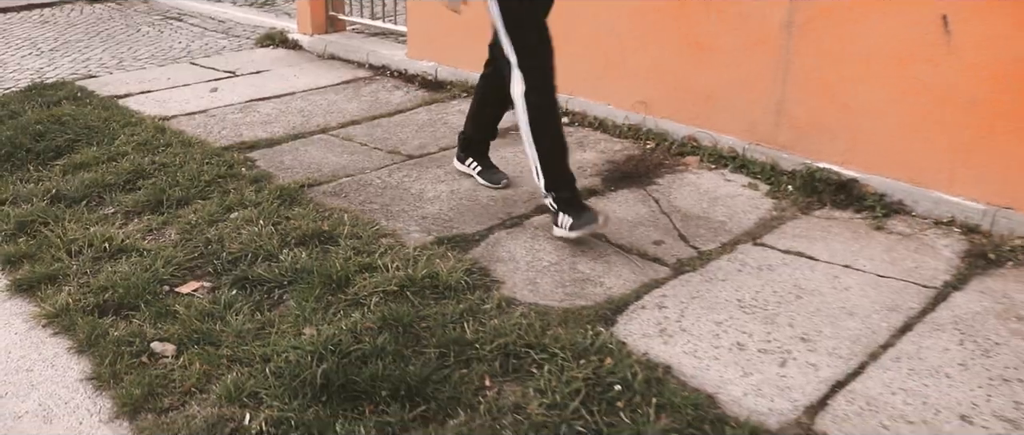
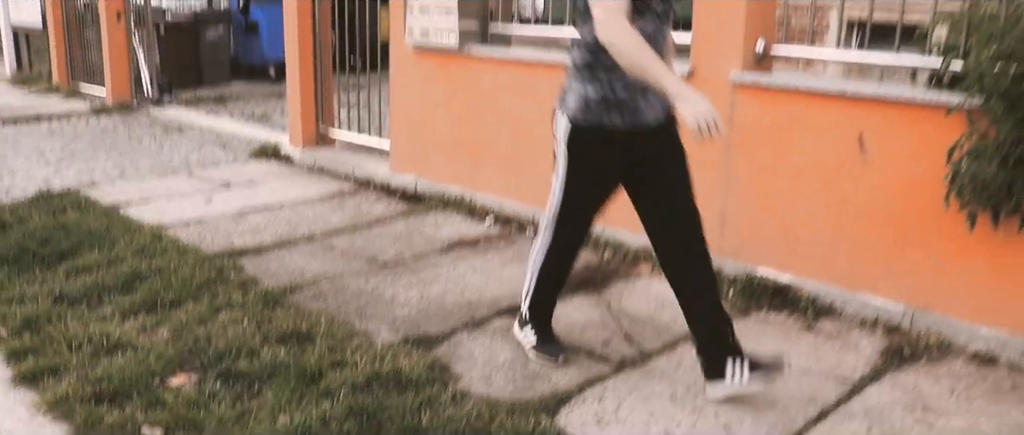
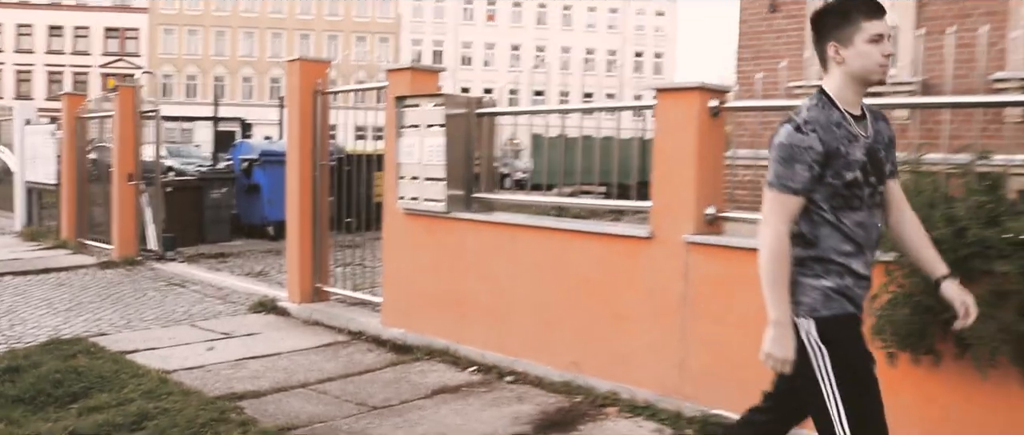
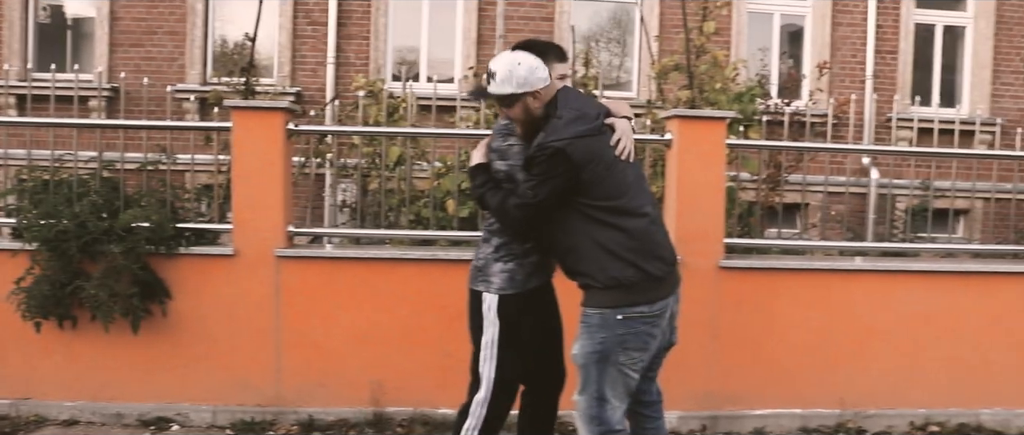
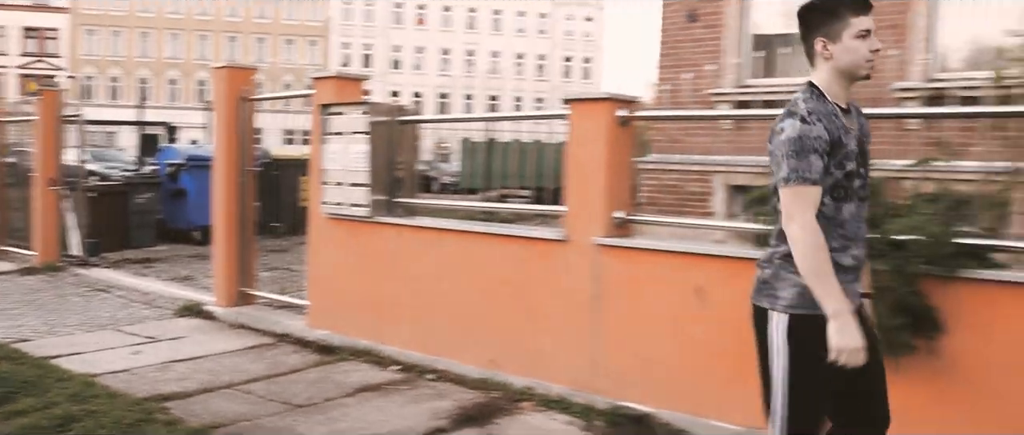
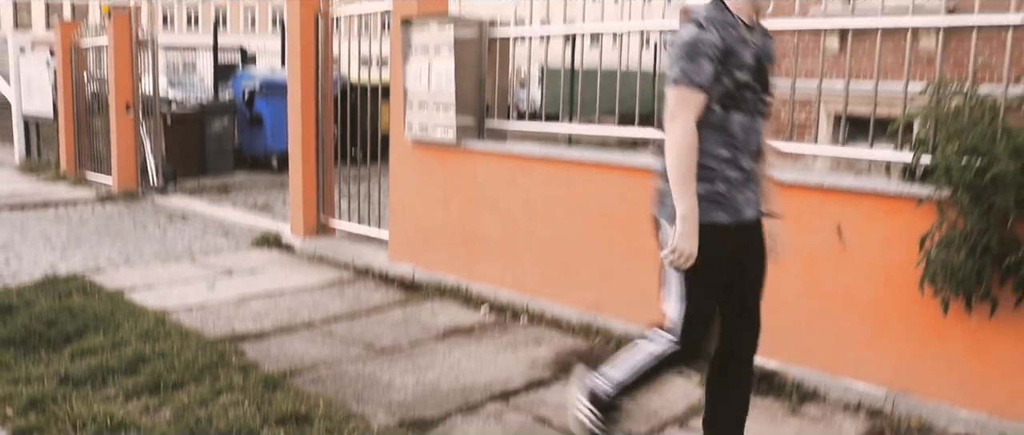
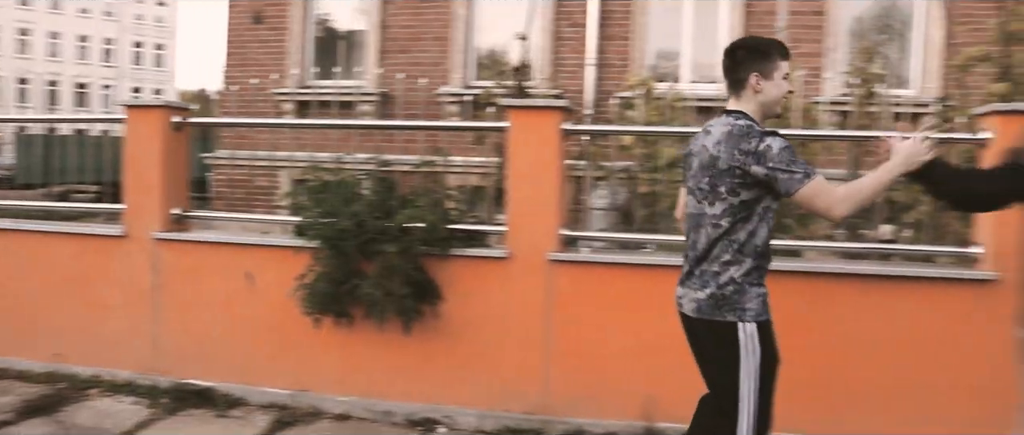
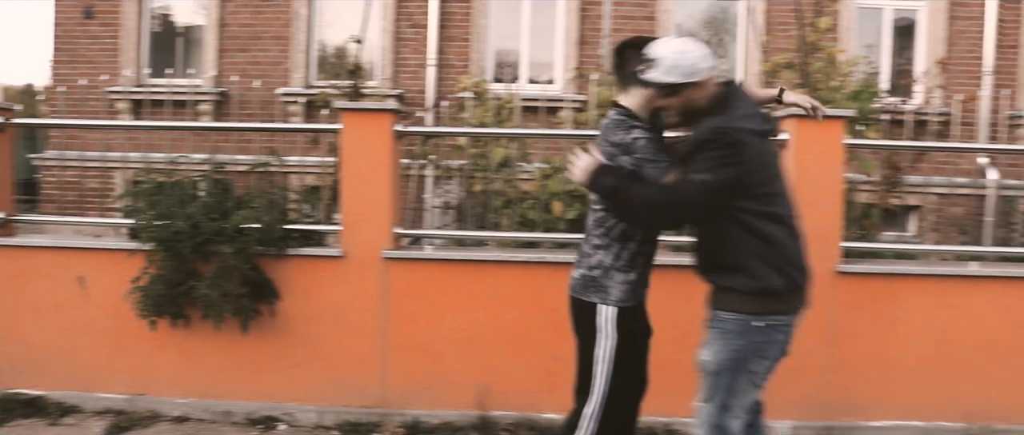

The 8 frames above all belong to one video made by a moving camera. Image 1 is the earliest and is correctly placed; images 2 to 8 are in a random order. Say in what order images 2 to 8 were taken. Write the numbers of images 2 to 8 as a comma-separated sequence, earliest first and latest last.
2, 6, 3, 5, 7, 8, 4
